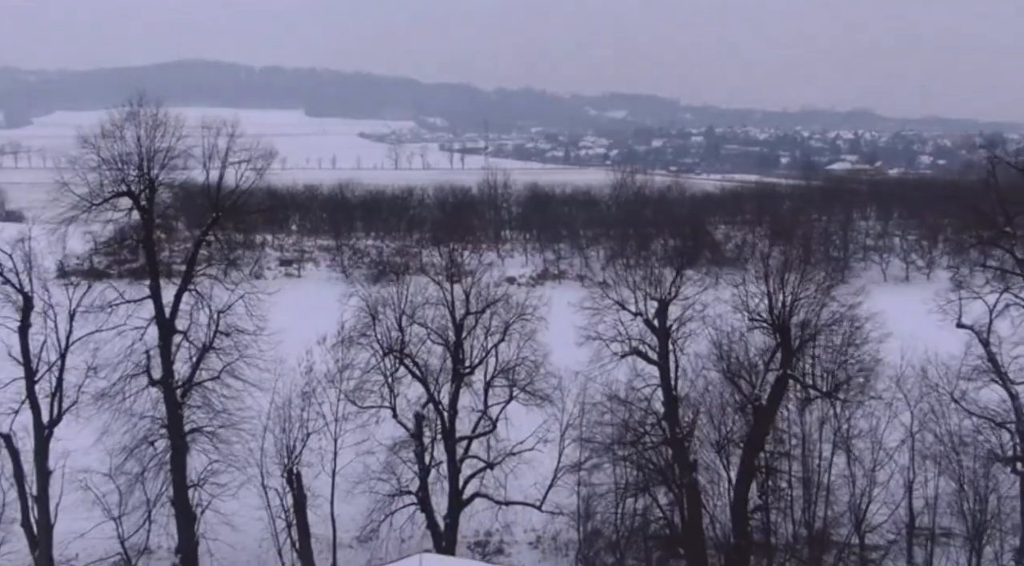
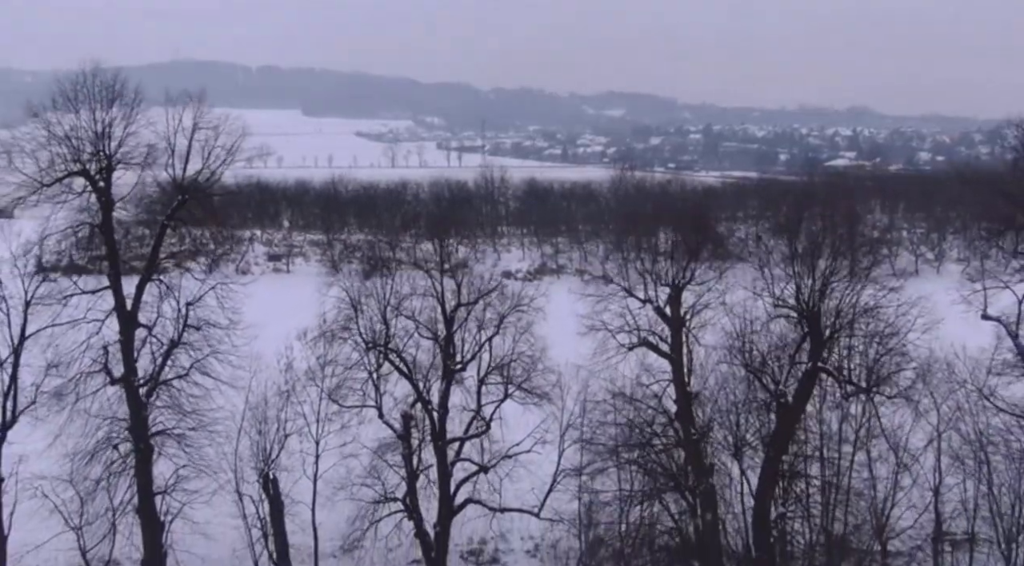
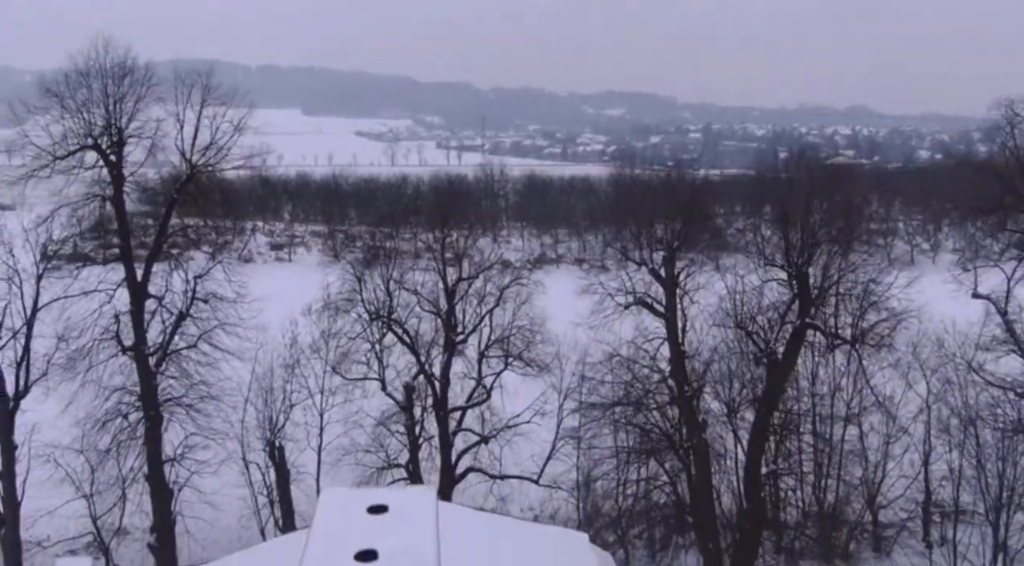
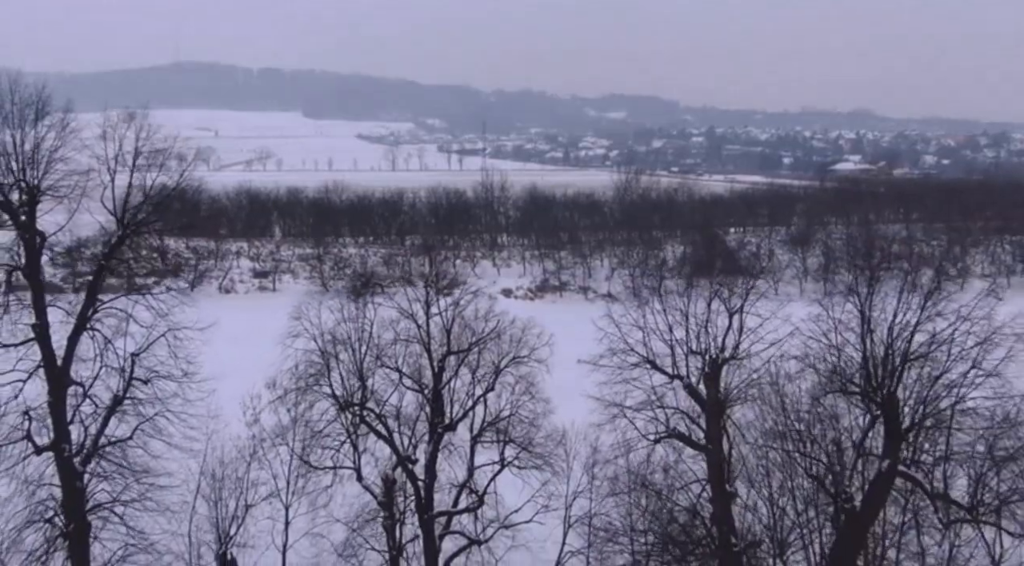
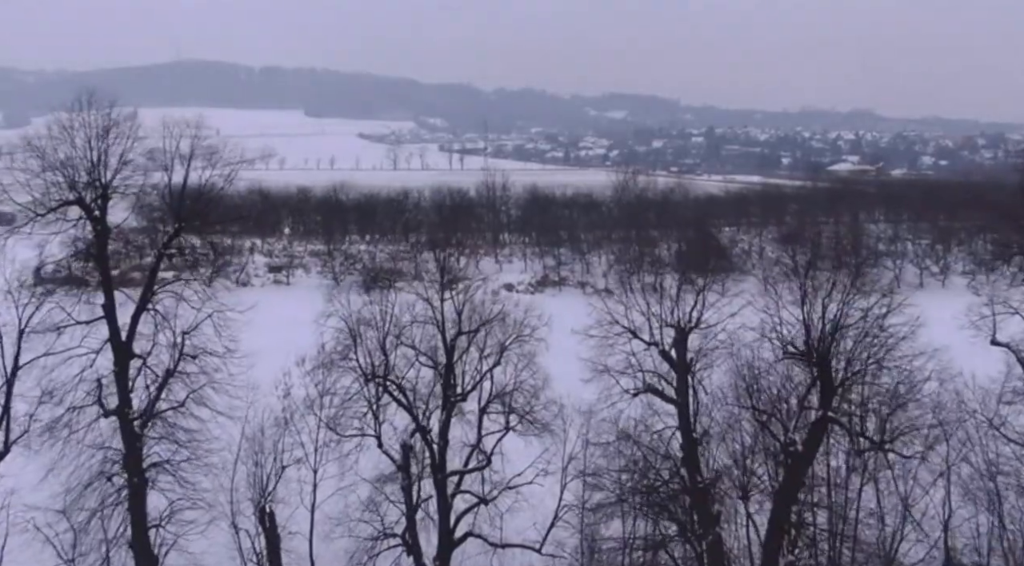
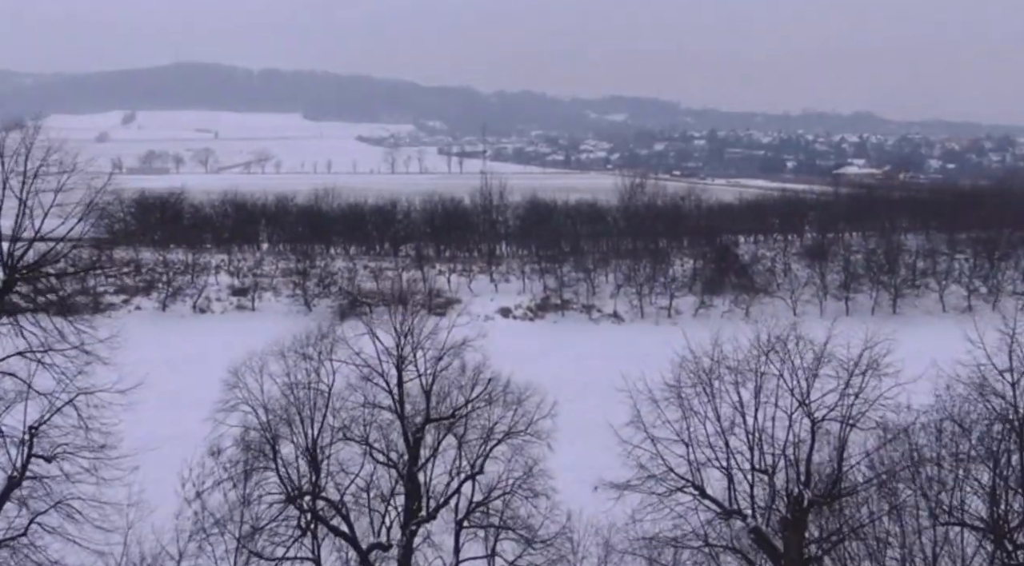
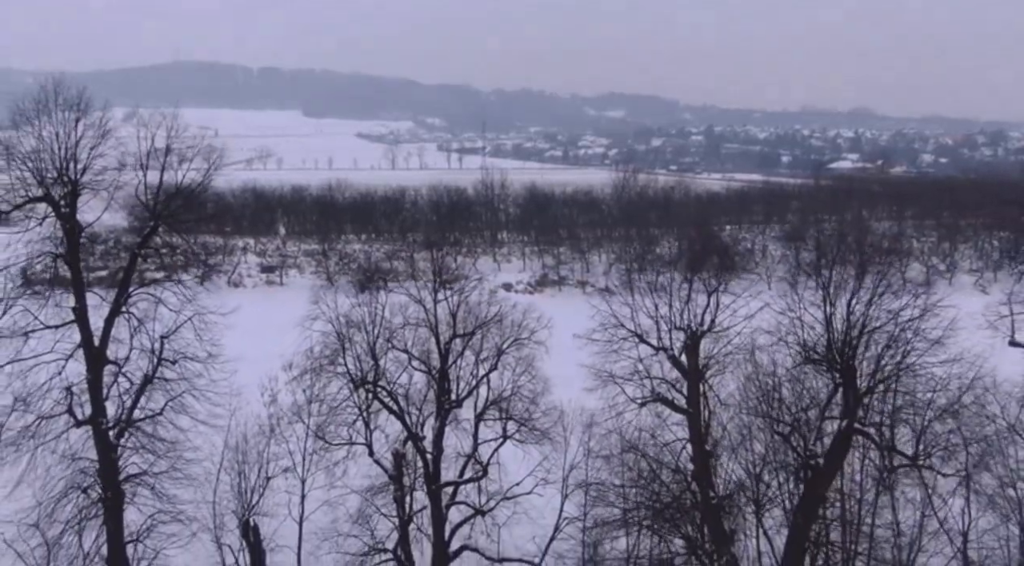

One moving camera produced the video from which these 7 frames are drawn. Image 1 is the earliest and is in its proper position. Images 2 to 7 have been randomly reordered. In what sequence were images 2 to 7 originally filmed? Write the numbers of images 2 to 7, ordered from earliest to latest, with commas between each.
5, 6, 4, 7, 2, 3
